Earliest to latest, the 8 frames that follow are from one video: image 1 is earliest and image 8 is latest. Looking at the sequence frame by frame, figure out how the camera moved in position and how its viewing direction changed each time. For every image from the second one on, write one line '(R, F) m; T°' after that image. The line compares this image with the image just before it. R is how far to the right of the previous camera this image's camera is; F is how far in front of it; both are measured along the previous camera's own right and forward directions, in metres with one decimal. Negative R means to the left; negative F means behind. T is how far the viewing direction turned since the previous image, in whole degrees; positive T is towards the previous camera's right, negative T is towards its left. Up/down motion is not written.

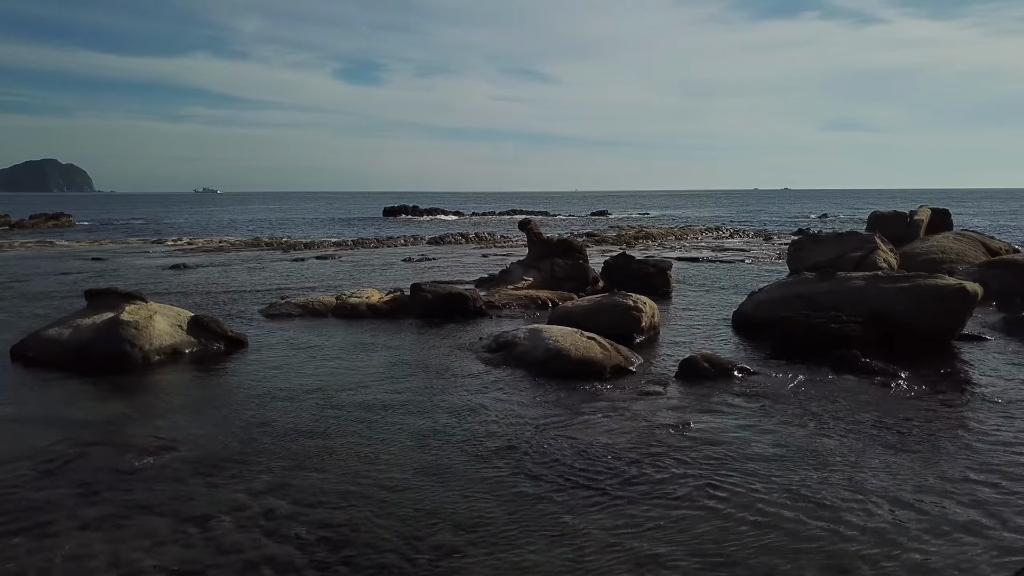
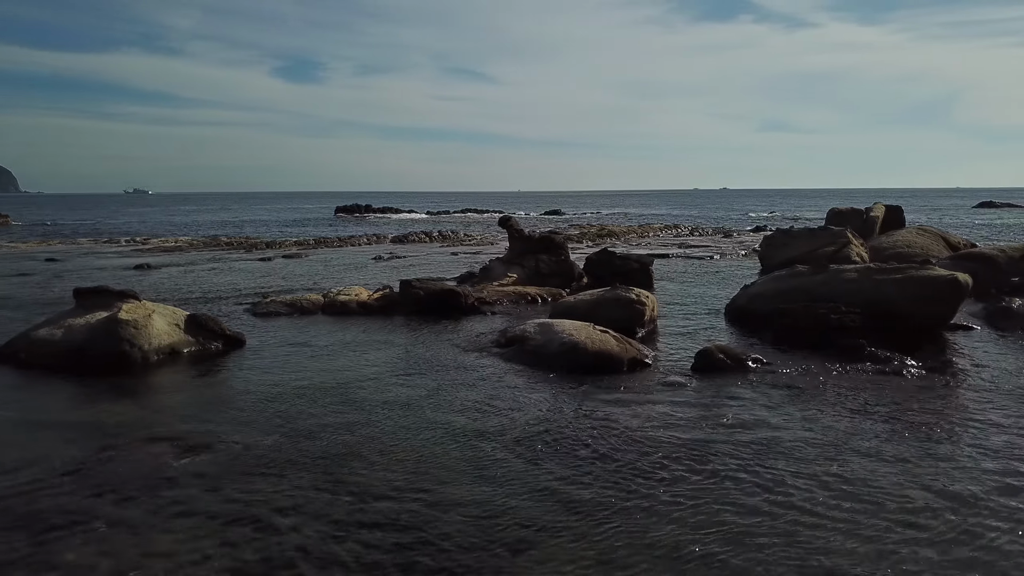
(-1.0, +0.1) m; +4°
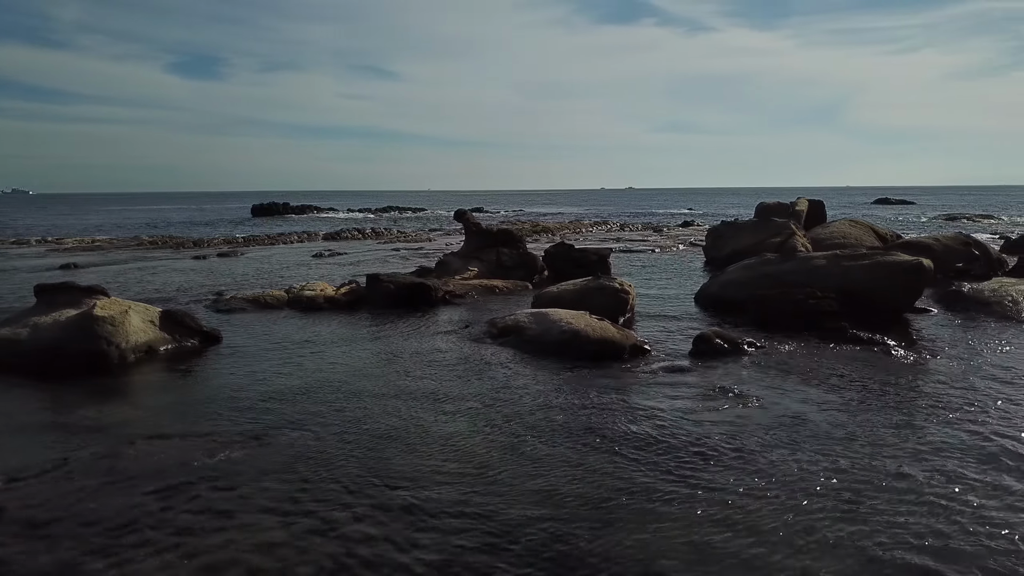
(-1.2, +0.2) m; +6°
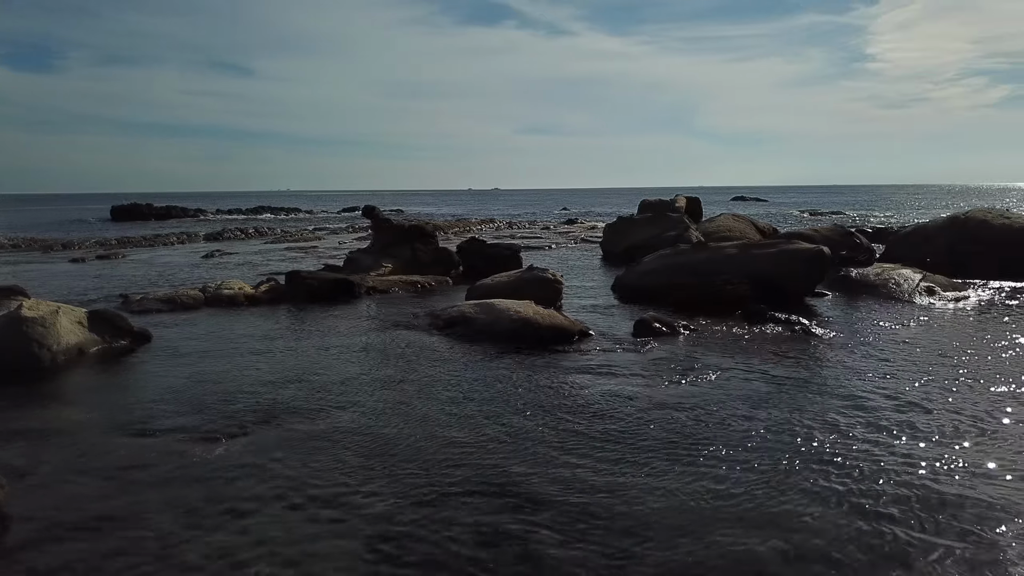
(-1.1, -0.2) m; +9°
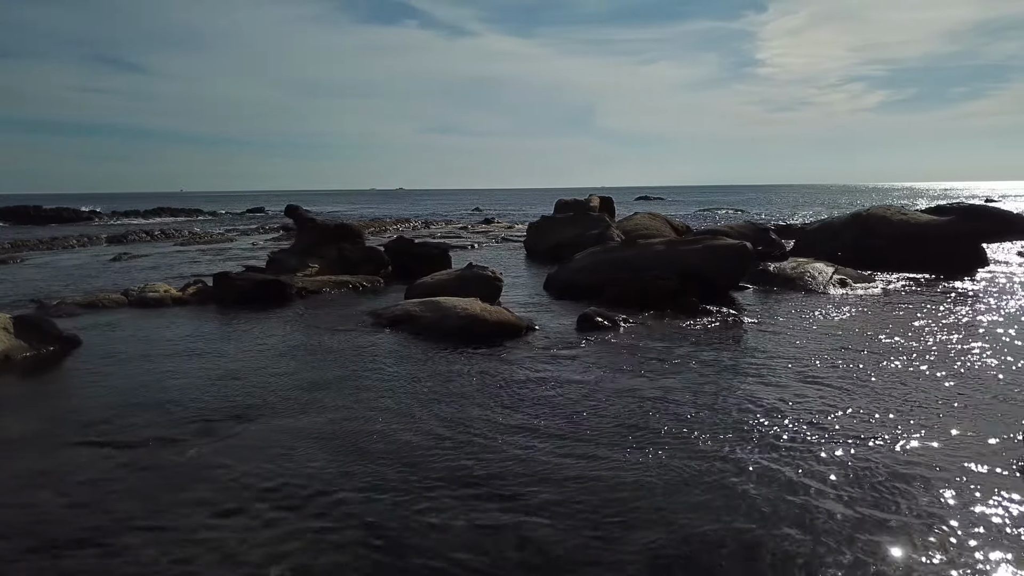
(-0.6, -0.1) m; +7°
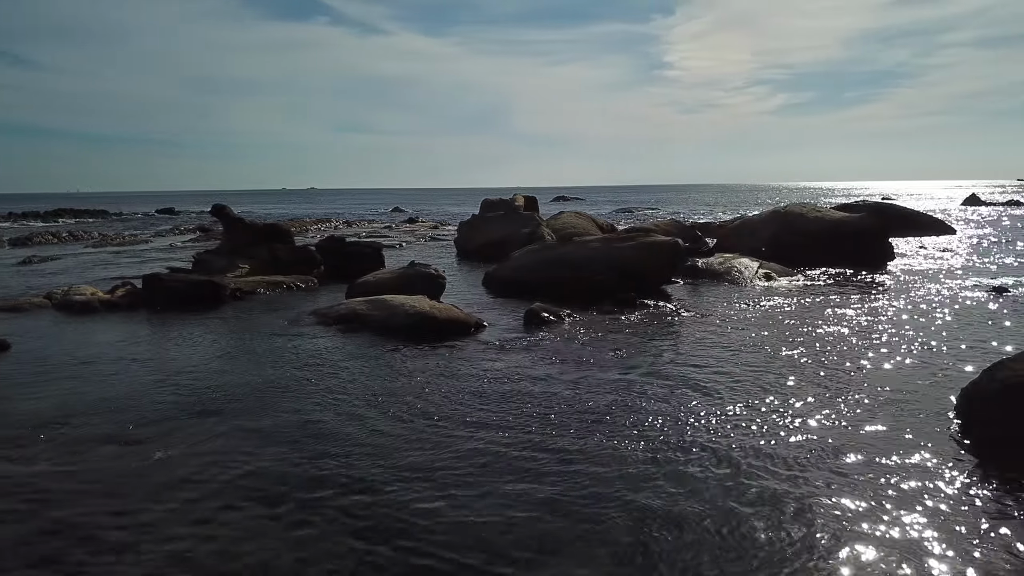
(-0.4, -0.1) m; +6°
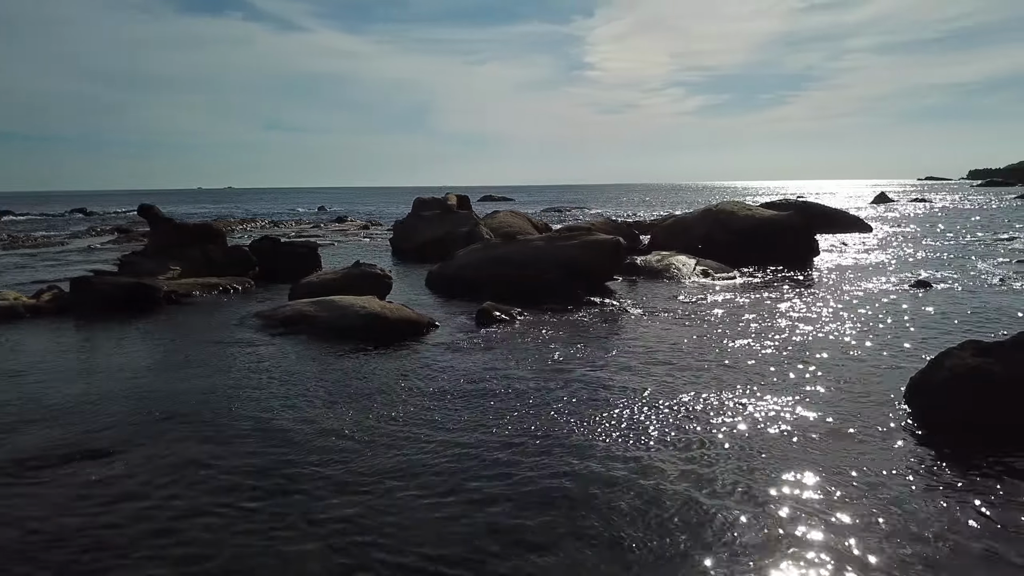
(-0.4, 0.0) m; +5°
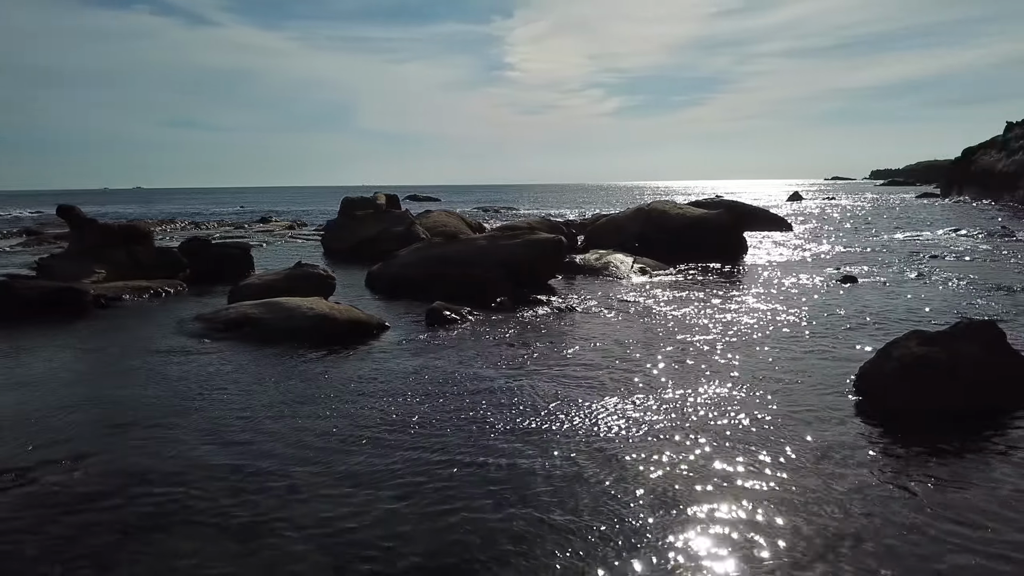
(-0.4, 0.0) m; +5°
